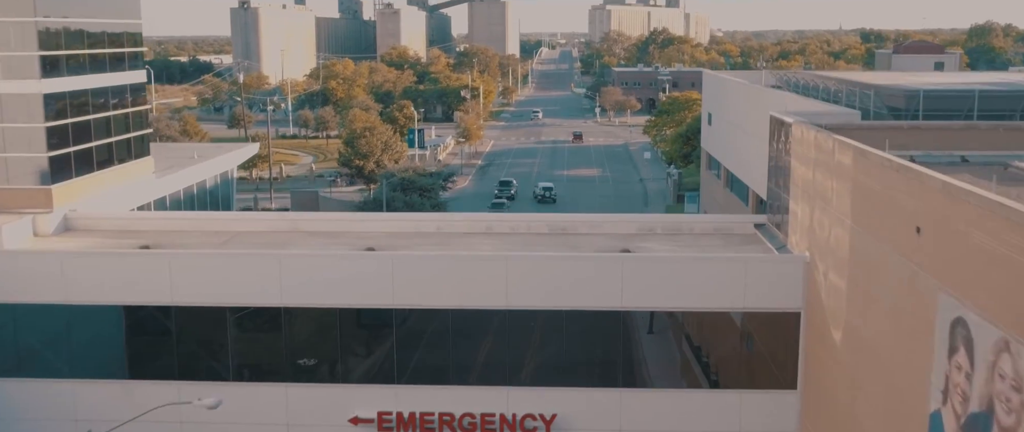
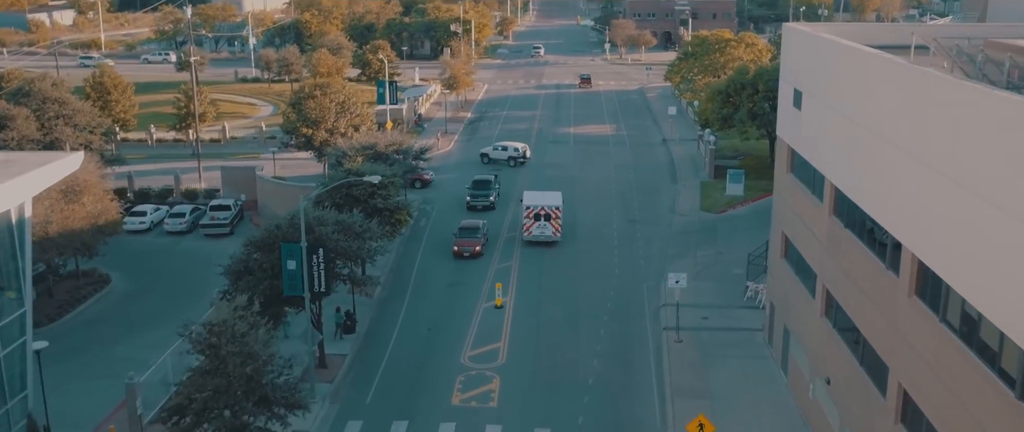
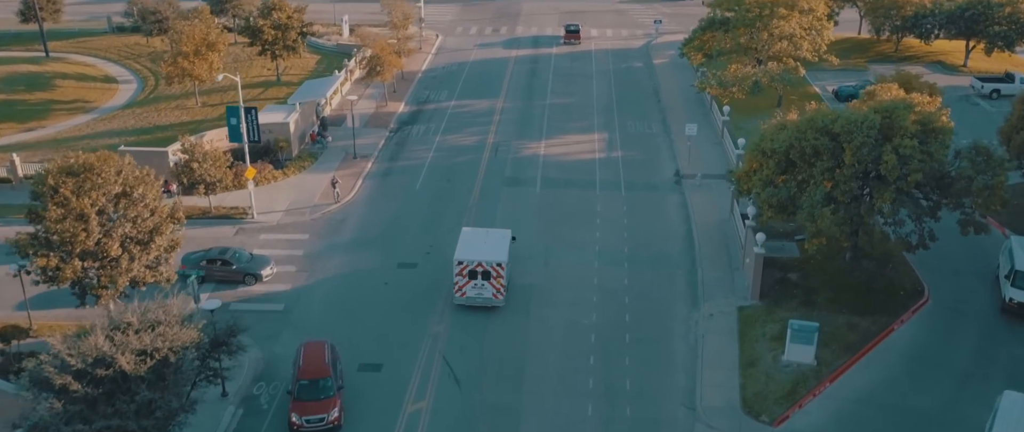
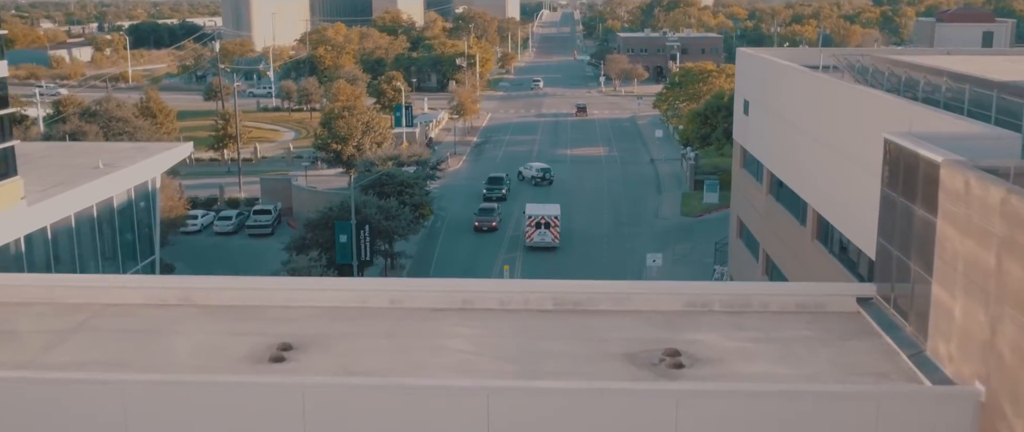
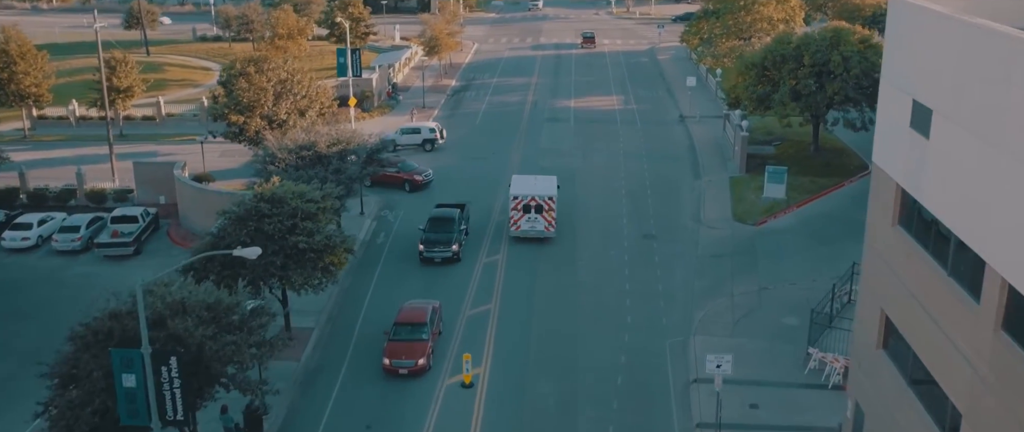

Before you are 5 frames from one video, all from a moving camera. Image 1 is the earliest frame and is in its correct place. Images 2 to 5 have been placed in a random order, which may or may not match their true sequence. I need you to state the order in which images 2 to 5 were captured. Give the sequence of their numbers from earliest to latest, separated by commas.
4, 2, 5, 3
